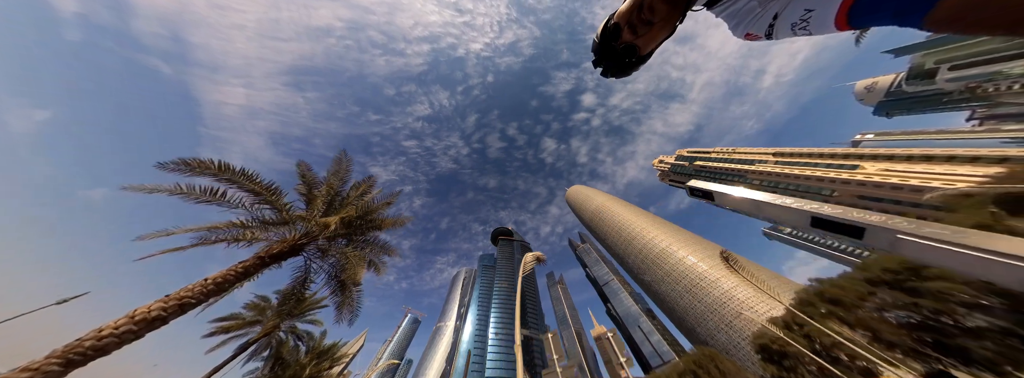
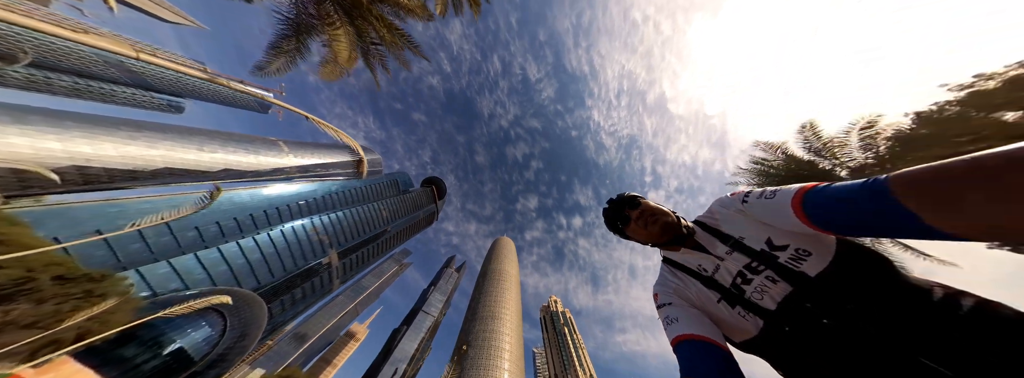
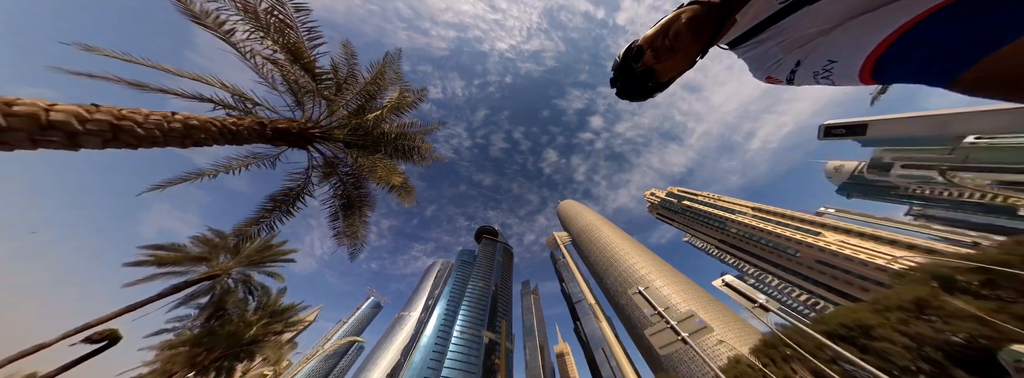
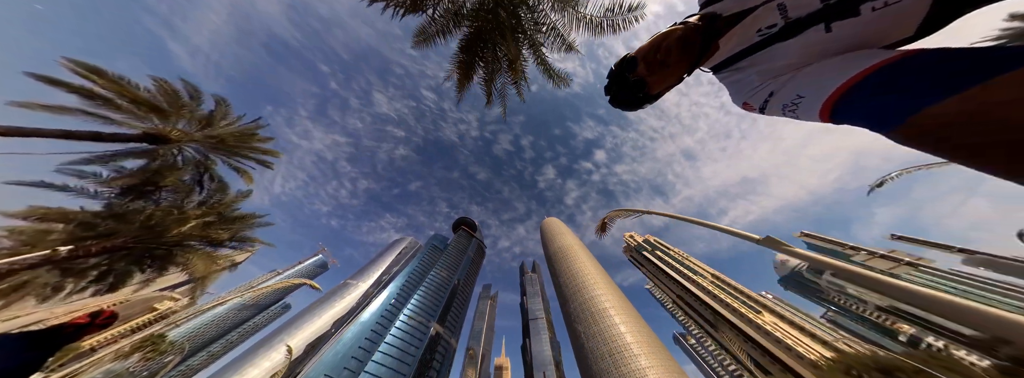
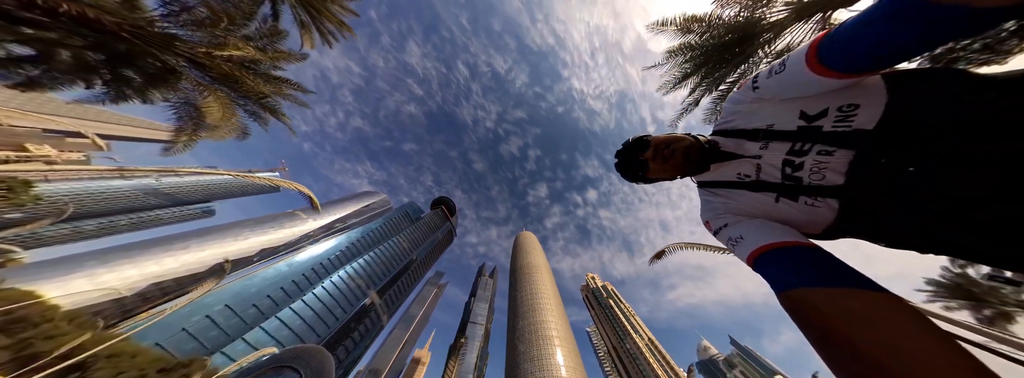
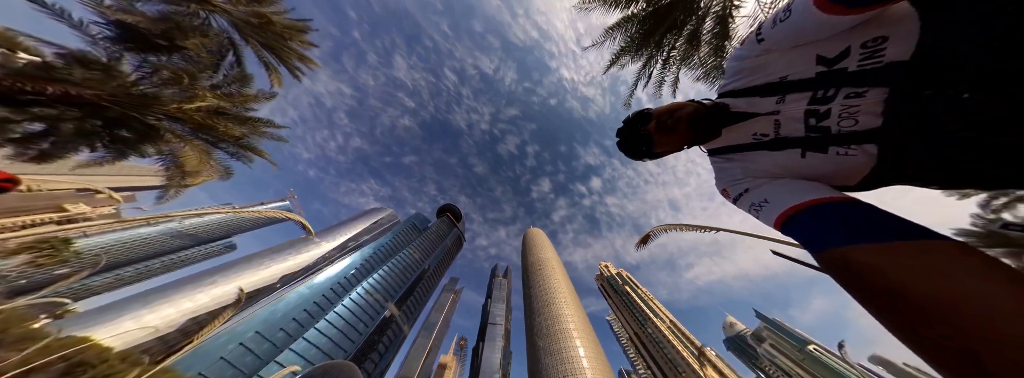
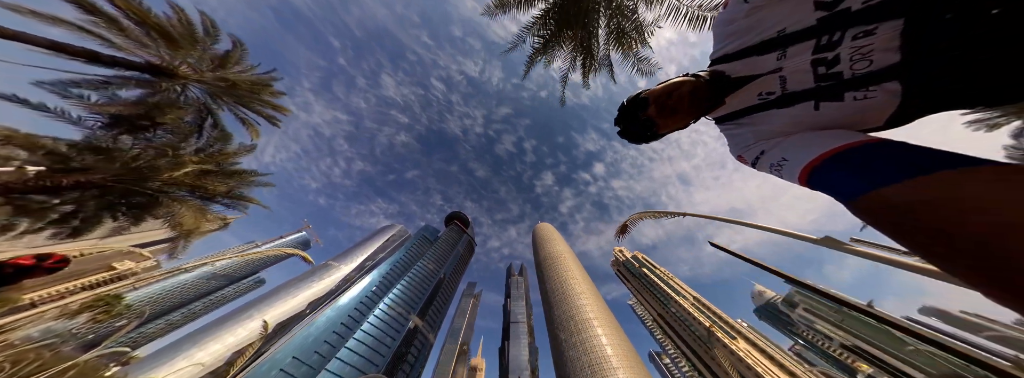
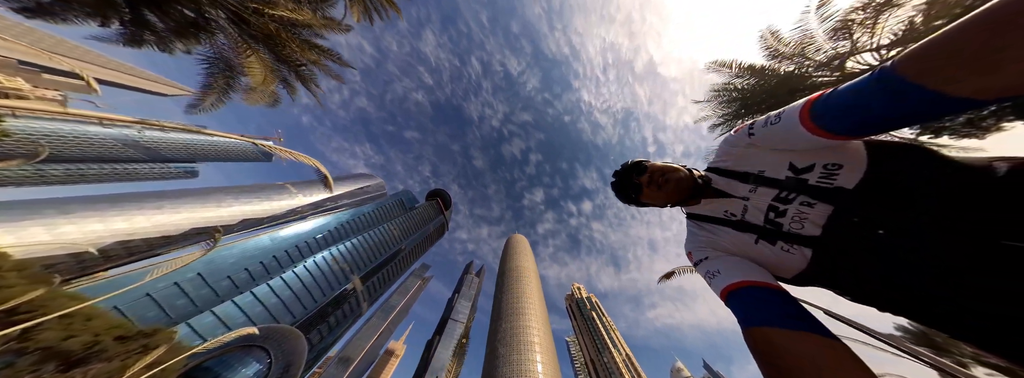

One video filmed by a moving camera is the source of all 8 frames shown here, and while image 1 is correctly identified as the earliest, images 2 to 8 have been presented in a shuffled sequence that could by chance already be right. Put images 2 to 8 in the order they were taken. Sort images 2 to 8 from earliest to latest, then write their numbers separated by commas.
3, 4, 7, 6, 5, 8, 2
